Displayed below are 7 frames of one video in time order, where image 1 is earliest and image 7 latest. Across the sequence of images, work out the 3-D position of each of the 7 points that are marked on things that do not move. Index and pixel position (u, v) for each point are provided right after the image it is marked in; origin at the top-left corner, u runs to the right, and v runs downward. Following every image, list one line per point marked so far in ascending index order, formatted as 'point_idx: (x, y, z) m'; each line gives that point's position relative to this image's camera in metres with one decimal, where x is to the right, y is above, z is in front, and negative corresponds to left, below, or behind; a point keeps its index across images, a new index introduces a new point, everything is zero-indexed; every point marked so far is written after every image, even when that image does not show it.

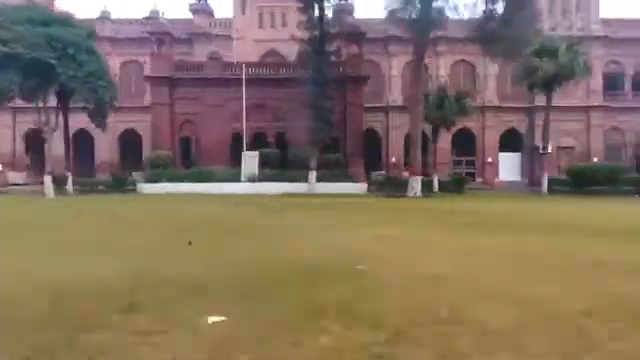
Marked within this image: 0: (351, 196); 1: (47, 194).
0: (+1.4, -0.7, +18.2) m
1: (-11.6, -0.7, +16.8) m
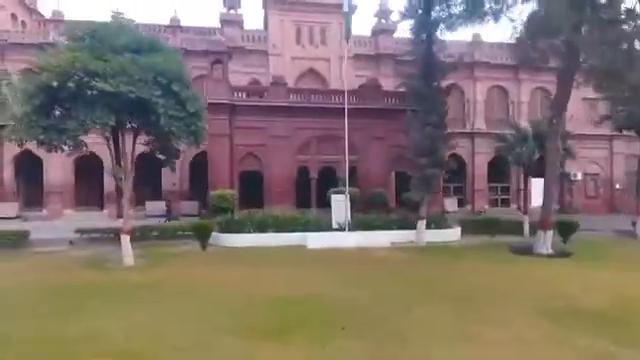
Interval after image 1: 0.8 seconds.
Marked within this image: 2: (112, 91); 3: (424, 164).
0: (+6.0, -2.8, +16.8) m
1: (-6.7, -2.8, +13.6) m
2: (-5.7, +2.5, +11.0) m
3: (+4.3, +0.7, +15.9) m
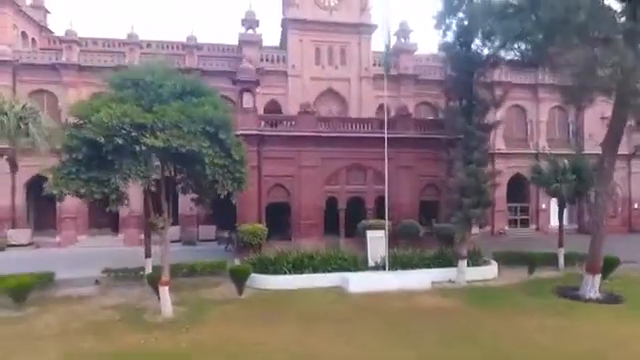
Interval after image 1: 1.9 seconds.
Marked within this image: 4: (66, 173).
0: (+7.6, -4.4, +16.3) m
1: (-5.1, -4.3, +12.9) m
2: (-4.1, +0.9, +10.3) m
3: (+5.8, -0.9, +15.4) m
4: (-7.2, +0.2, +11.2) m
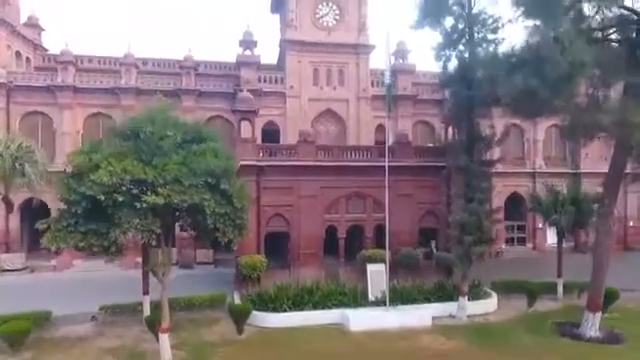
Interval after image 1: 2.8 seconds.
0: (+7.6, -5.8, +16.3) m
1: (-5.0, -5.8, +12.7) m
2: (-4.0, -0.6, +10.2) m
3: (+5.8, -2.4, +15.4) m
4: (-7.1, -1.3, +11.0) m
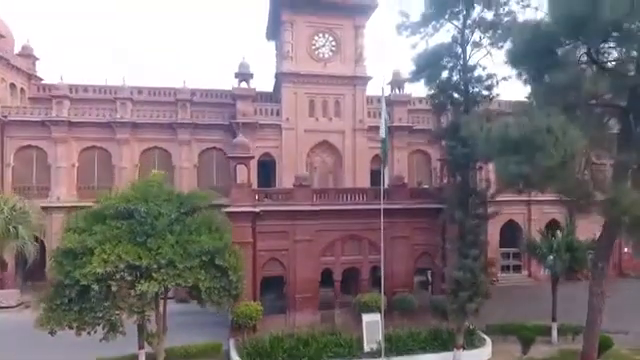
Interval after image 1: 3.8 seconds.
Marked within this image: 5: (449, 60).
0: (+7.4, -8.0, +16.4) m
1: (-5.2, -8.0, +12.7) m
2: (-4.2, -2.8, +10.2) m
3: (+5.7, -4.6, +15.4) m
4: (-7.2, -3.4, +10.9) m
5: (+5.4, +5.0, +16.4) m
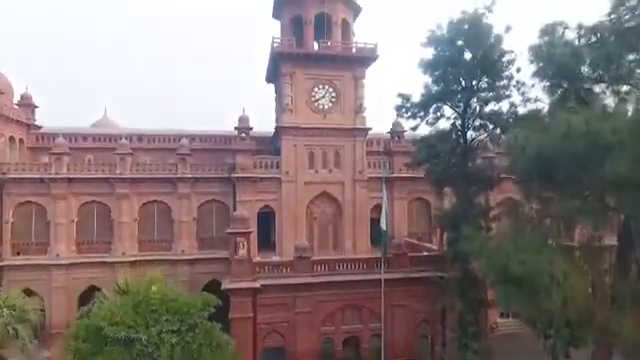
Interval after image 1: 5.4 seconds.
0: (+7.4, -11.5, +16.4) m
1: (-5.2, -11.5, +12.7) m
2: (-4.1, -6.3, +10.1) m
3: (+5.7, -8.1, +15.4) m
4: (-7.2, -7.0, +10.9) m
5: (+5.4, +1.4, +16.4) m
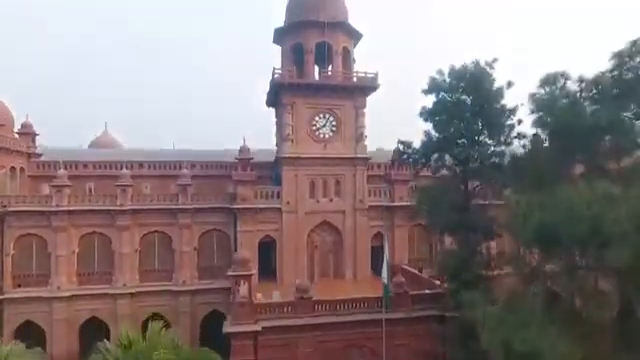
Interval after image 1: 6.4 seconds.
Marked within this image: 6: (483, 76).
0: (+7.5, -13.6, +16.4) m
1: (-5.1, -13.6, +12.7) m
2: (-4.1, -8.3, +10.1) m
3: (+5.7, -10.1, +15.4) m
4: (-7.1, -9.0, +10.9) m
5: (+5.4, -0.6, +16.4) m
6: (+6.6, +4.2, +16.0) m
